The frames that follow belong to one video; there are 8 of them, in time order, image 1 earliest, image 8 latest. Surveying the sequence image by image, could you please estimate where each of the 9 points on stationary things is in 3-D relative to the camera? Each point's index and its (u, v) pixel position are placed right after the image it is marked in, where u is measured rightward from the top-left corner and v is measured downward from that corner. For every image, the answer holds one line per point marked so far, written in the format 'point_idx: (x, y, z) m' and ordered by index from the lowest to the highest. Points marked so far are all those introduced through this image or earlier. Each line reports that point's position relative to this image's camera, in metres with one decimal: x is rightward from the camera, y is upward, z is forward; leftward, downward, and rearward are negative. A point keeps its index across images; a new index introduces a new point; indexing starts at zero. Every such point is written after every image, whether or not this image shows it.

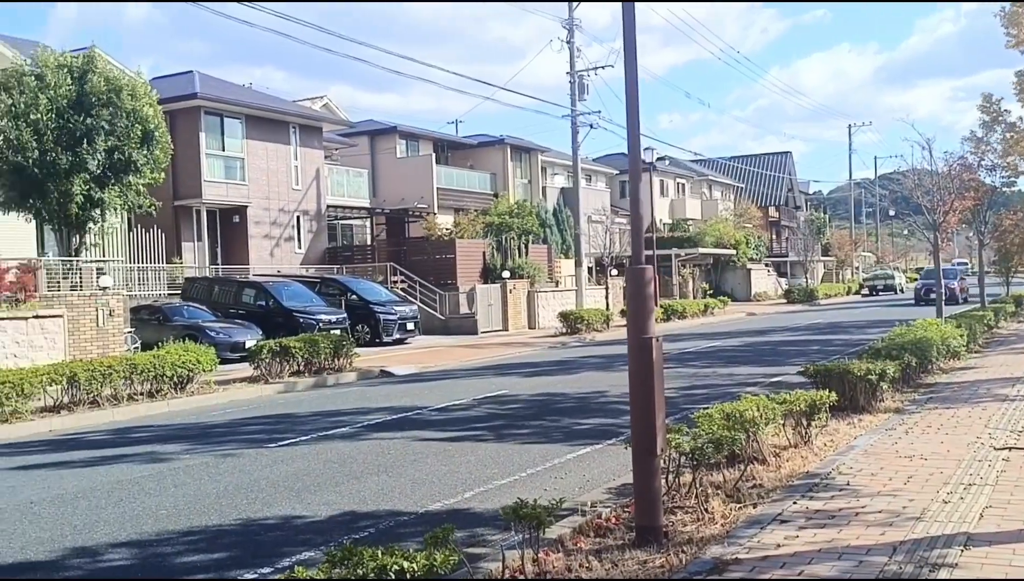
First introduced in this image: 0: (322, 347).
0: (-3.7, -1.1, +19.5) m
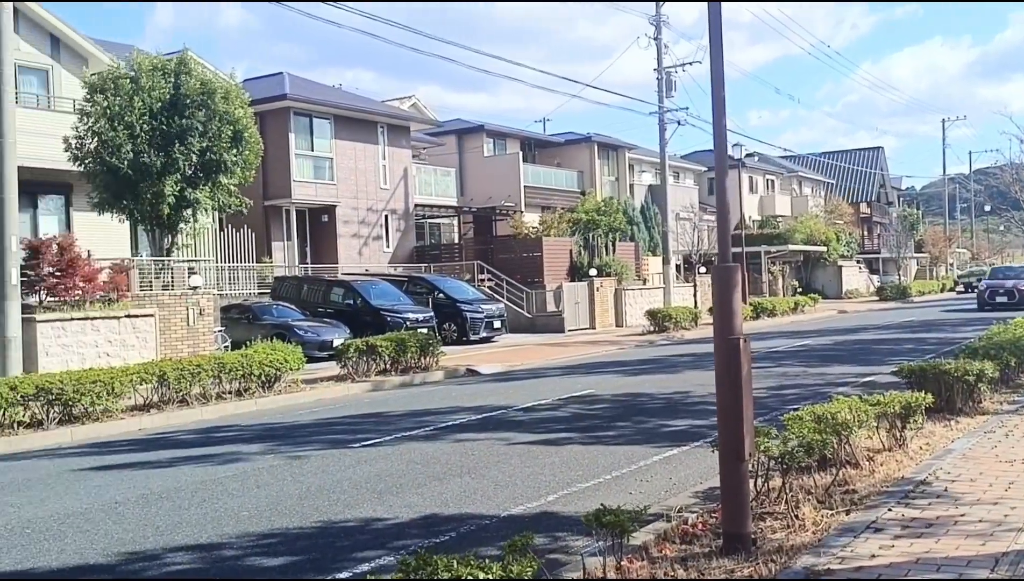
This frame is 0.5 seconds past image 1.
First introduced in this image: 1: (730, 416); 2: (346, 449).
0: (-2.0, -1.1, +19.6) m
1: (+1.4, -0.8, +6.0) m
2: (-1.7, -1.6, +9.8) m
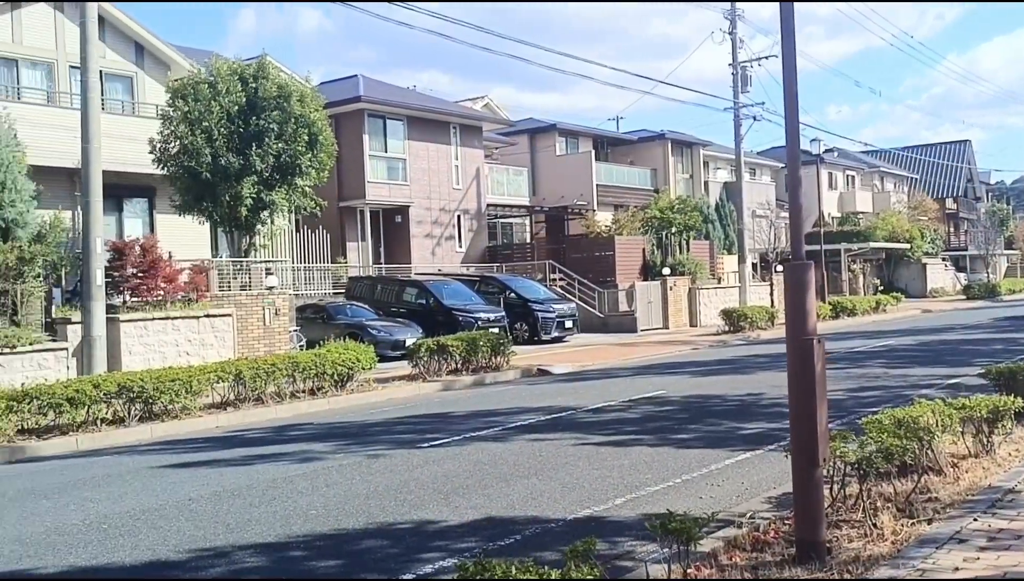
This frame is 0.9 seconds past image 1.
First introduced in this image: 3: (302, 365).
0: (-0.6, -1.1, +19.6) m
1: (+1.8, -0.8, +5.9) m
2: (-1.0, -1.6, +9.8) m
3: (-3.3, -1.2, +15.4) m
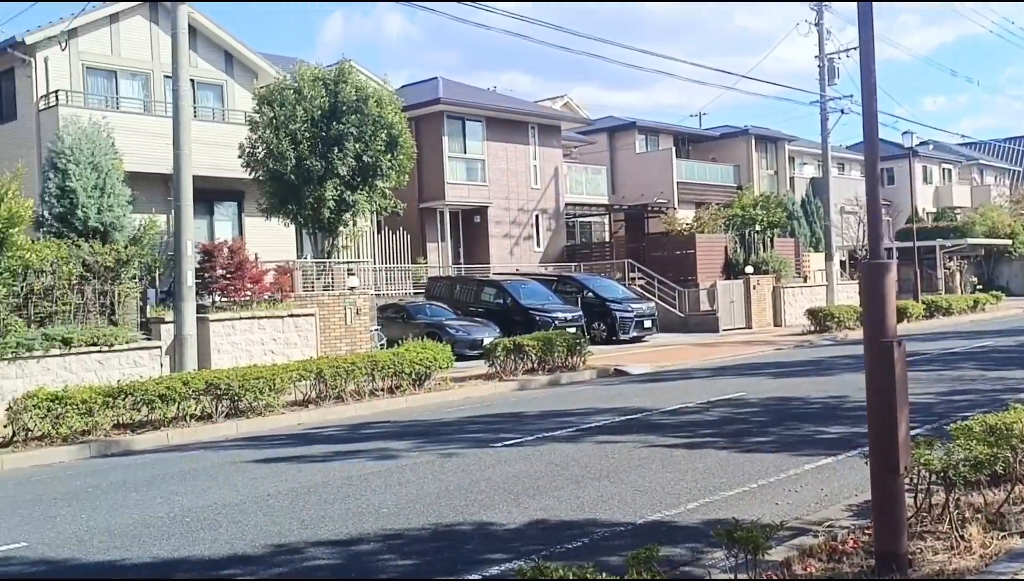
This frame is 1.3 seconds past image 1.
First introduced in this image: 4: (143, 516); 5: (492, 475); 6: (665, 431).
0: (+0.9, -1.1, +19.7) m
1: (+2.2, -0.8, +5.8) m
2: (-0.3, -1.6, +10.0) m
3: (-2.1, -1.2, +15.7) m
4: (-2.5, -1.5, +6.6) m
5: (-0.2, -1.5, +8.2) m
6: (+1.7, -1.6, +11.1) m
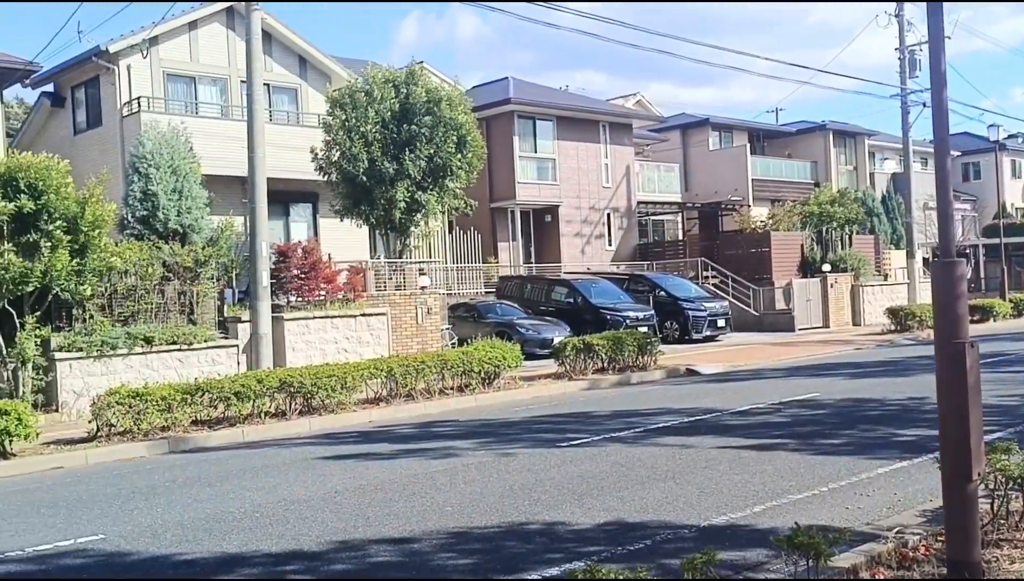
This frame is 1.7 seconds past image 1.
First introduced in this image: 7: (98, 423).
0: (+2.3, -1.1, +19.6) m
1: (+2.5, -0.8, +5.7) m
2: (+0.4, -1.6, +10.0) m
3: (-1.0, -1.2, +15.8) m
4: (-2.1, -1.5, +6.8) m
5: (+0.4, -1.5, +8.2) m
6: (+2.5, -1.6, +11.0) m
7: (-5.1, -1.6, +12.0) m
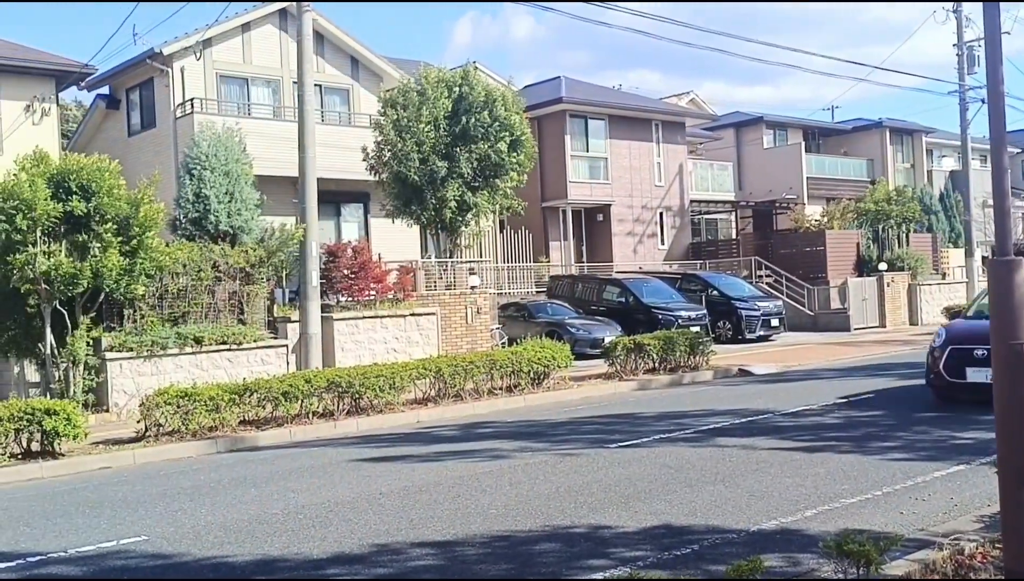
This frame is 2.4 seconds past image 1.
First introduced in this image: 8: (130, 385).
0: (+3.3, -1.1, +19.3) m
1: (+2.8, -0.8, +5.4) m
2: (+0.9, -1.6, +9.8) m
3: (-0.2, -1.2, +15.7) m
4: (-1.8, -1.5, +6.8) m
5: (+0.8, -1.5, +8.0) m
6: (+3.0, -1.6, +10.7) m
7: (-4.5, -1.6, +12.1) m
8: (-5.9, -1.5, +15.0) m
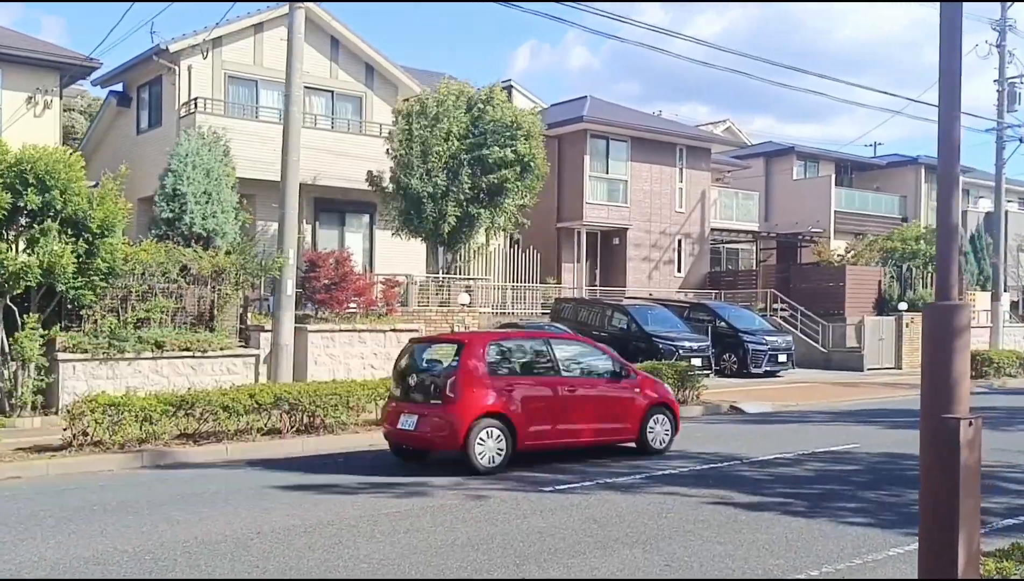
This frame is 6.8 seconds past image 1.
0: (+2.9, -1.7, +18.5) m
1: (+2.0, -1.1, +4.6) m
2: (+0.2, -1.9, +9.1) m
3: (-0.7, -1.5, +15.1) m
4: (-2.5, -1.6, +6.1) m
5: (0.0, -1.8, +7.3) m
6: (+2.4, -2.0, +9.9) m
7: (-5.1, -1.6, +11.6) m
8: (-6.4, -1.4, +14.5) m
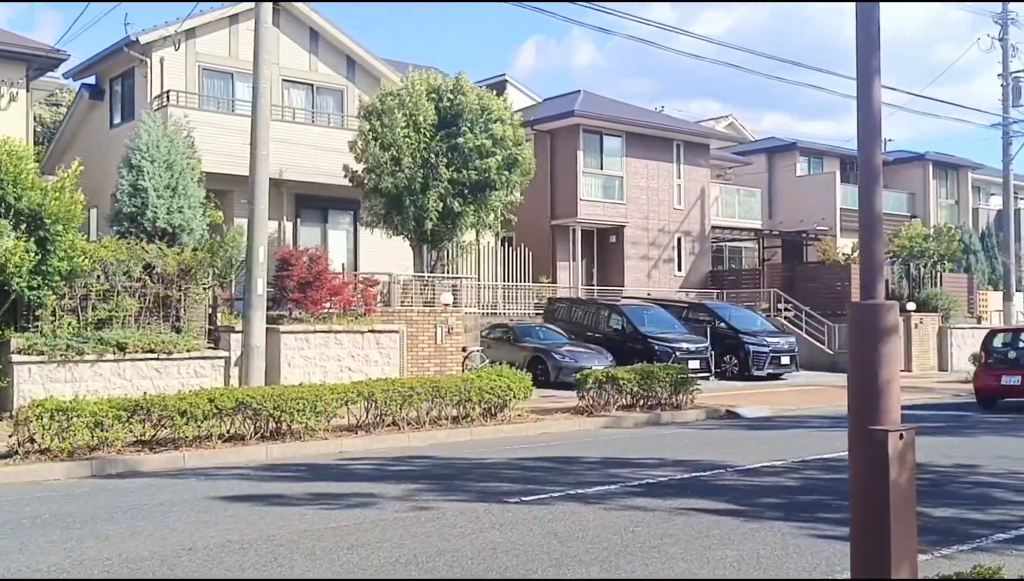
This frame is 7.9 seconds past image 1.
0: (+2.6, -1.7, +18.0) m
1: (+1.7, -1.1, +4.1) m
2: (-0.1, -1.9, +8.6) m
3: (-1.0, -1.5, +14.5) m
4: (-2.8, -1.6, +5.6) m
5: (-0.3, -1.8, +6.8) m
6: (+2.0, -2.0, +9.4) m
7: (-5.5, -1.6, +11.0) m
8: (-6.7, -1.4, +13.9) m
